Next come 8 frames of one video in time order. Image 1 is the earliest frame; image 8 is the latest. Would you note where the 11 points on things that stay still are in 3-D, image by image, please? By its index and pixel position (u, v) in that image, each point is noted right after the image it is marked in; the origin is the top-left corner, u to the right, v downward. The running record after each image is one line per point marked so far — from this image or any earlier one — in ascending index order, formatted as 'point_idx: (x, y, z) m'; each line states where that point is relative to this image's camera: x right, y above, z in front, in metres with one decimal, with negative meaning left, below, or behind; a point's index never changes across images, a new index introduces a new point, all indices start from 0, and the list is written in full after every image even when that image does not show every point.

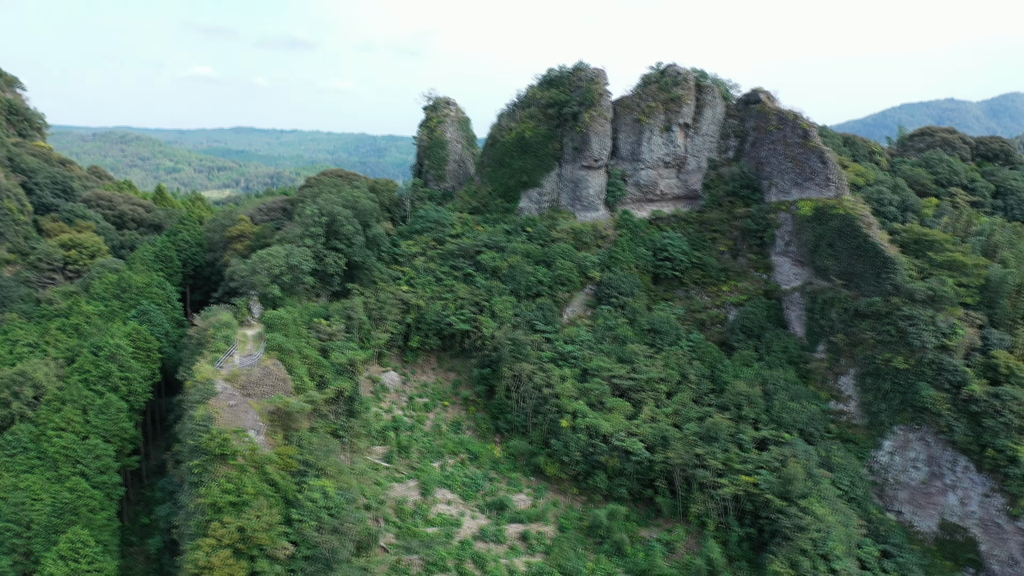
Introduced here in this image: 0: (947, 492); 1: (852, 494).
0: (+10.1, -4.6, +18.9) m
1: (+7.9, -4.7, +19.2) m
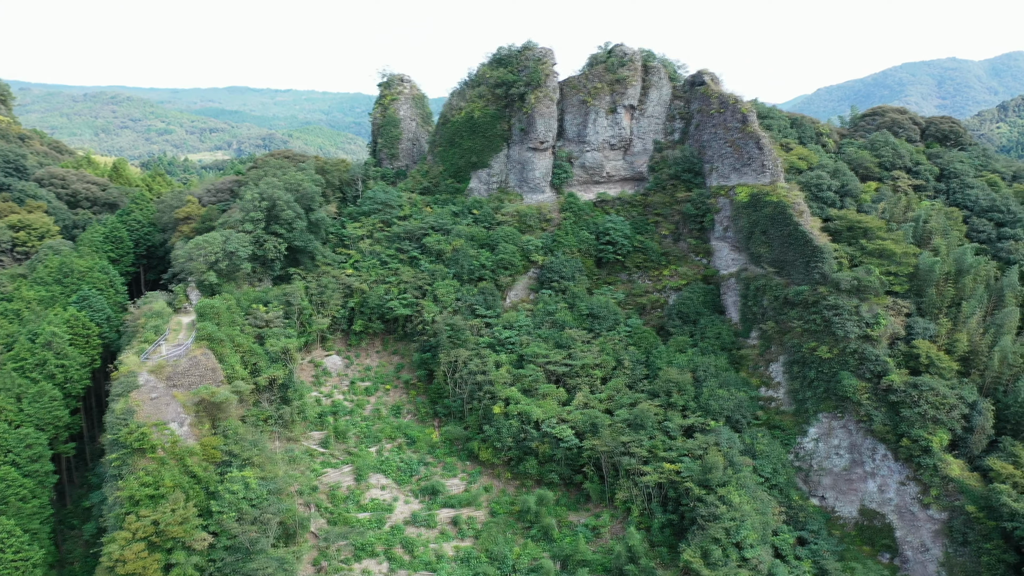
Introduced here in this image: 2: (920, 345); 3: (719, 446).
0: (+8.4, -4.4, +19.2) m
1: (+6.2, -4.5, +19.5) m
2: (+9.6, -1.3, +19.4) m
3: (+4.9, -3.7, +19.6) m
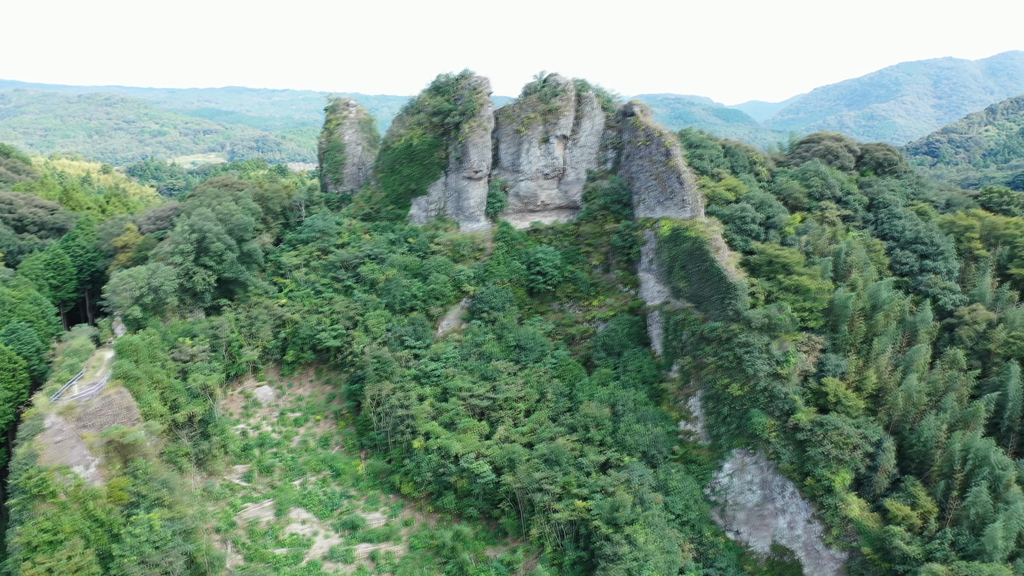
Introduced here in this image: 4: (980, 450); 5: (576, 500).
0: (+6.3, -5.3, +19.4) m
1: (+4.2, -5.4, +19.7) m
2: (+7.5, -2.2, +19.6) m
3: (+2.8, -4.7, +19.8) m
4: (+10.0, -3.5, +17.8) m
5: (+1.6, -5.0, +19.7) m
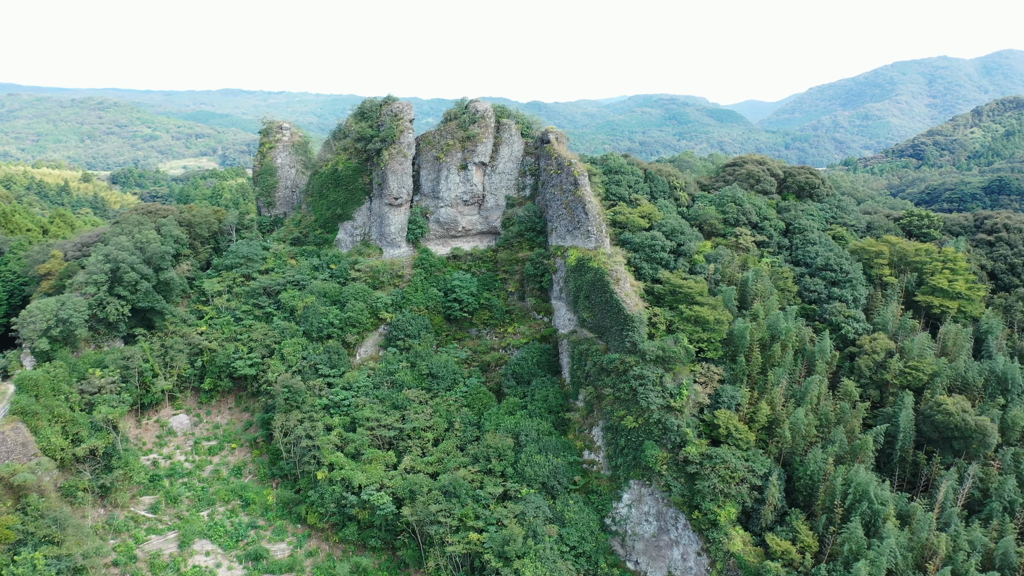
0: (+3.8, -6.1, +19.5) m
1: (+1.6, -6.2, +19.8) m
2: (+5.0, -3.0, +19.7) m
3: (+0.3, -5.5, +19.9) m
4: (+7.5, -4.2, +17.9) m
5: (-1.0, -5.8, +19.8) m
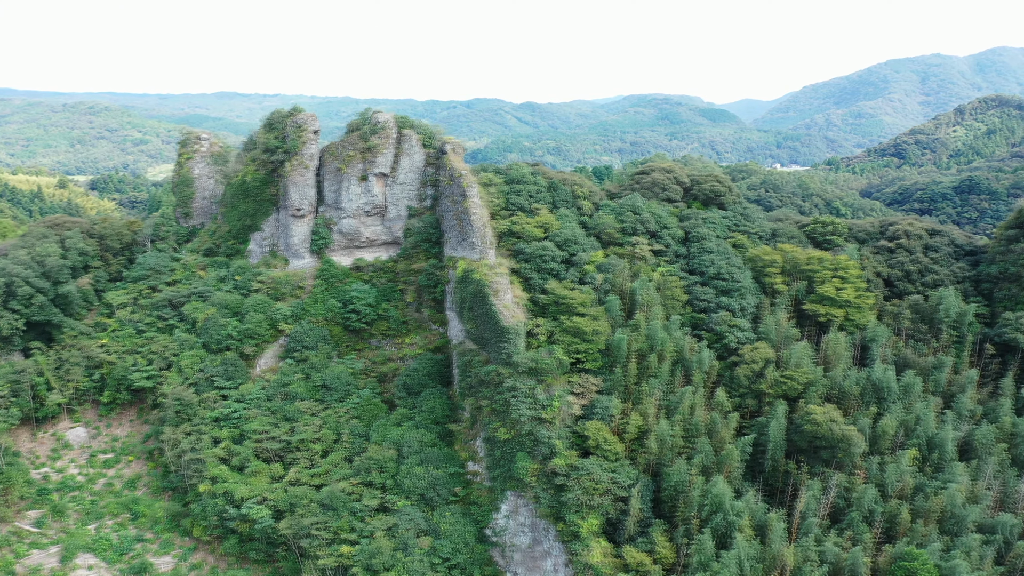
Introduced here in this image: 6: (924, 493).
0: (+0.7, -6.4, +19.6) m
1: (-1.4, -6.5, +19.9) m
2: (+1.9, -3.3, +19.8) m
3: (-2.8, -5.8, +20.0) m
4: (+4.4, -4.5, +18.0) m
5: (-4.0, -6.2, +19.9) m
6: (+9.4, -4.7, +18.9) m
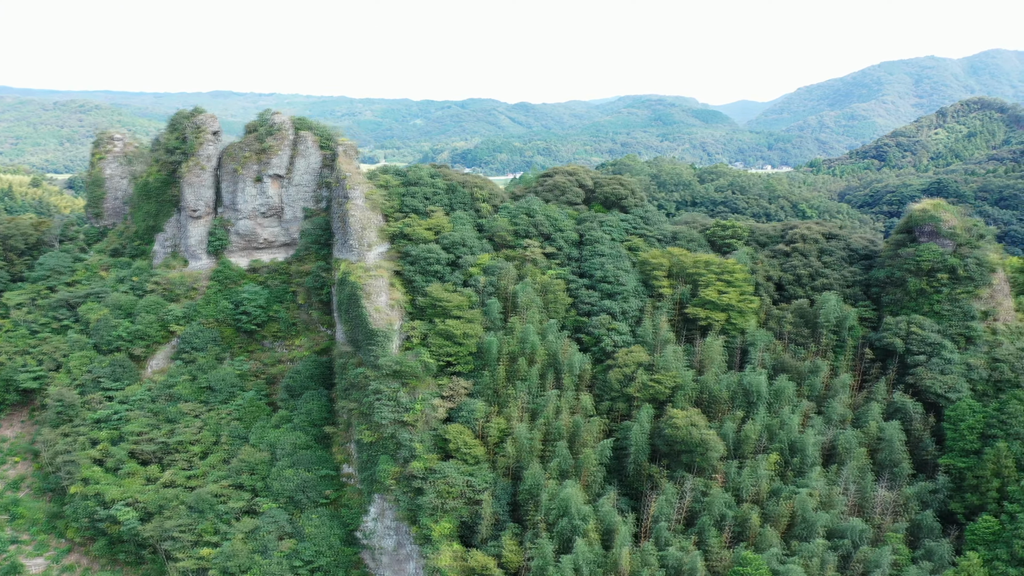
0: (-2.6, -6.4, +19.6) m
1: (-4.8, -6.6, +19.9) m
2: (-1.4, -3.4, +19.8) m
3: (-6.1, -5.8, +20.0) m
4: (+1.1, -4.6, +18.0) m
5: (-7.4, -6.2, +19.8) m
6: (+6.0, -4.8, +18.9) m
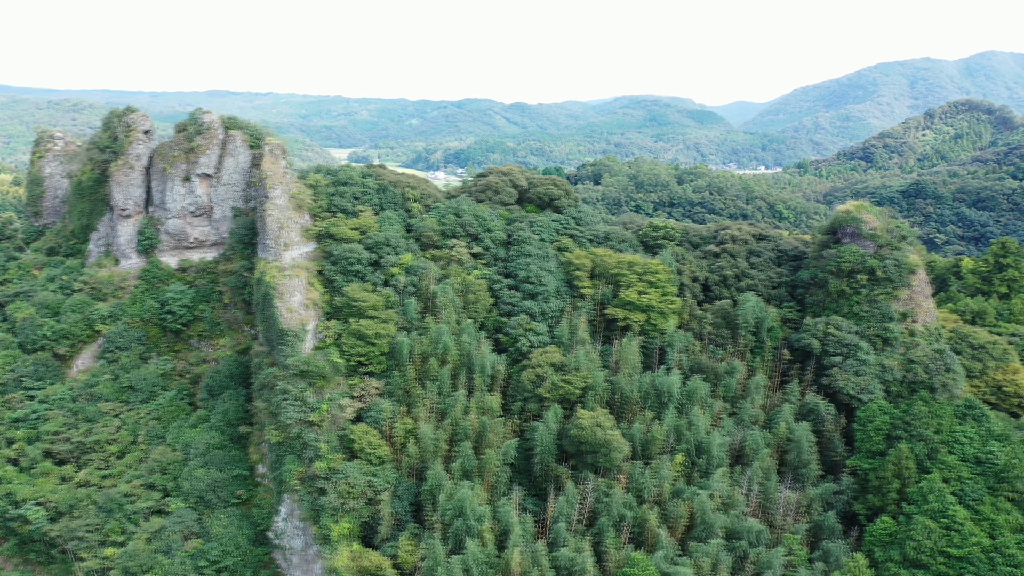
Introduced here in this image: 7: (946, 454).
0: (-4.9, -6.4, +19.6) m
1: (-7.0, -6.6, +19.8) m
2: (-3.7, -3.4, +19.8) m
3: (-8.4, -5.8, +19.9) m
4: (-1.1, -4.6, +18.0) m
5: (-9.6, -6.2, +19.8) m
6: (+3.8, -4.8, +18.9) m
7: (+9.9, -3.8, +19.0) m
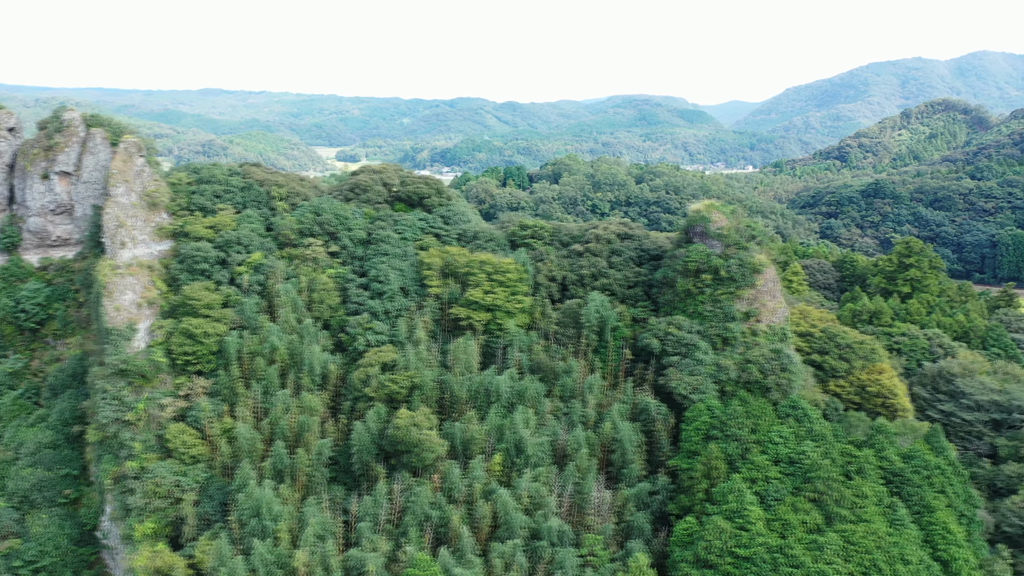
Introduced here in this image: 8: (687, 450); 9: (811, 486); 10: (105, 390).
0: (-9.2, -6.4, +19.5) m
1: (-11.4, -6.5, +19.7) m
2: (-8.0, -3.4, +19.7) m
3: (-12.7, -5.8, +19.8) m
4: (-5.5, -4.6, +17.9) m
5: (-14.0, -6.1, +19.7) m
6: (-0.6, -4.8, +18.8) m
7: (+5.6, -3.8, +19.0) m
8: (+4.2, -3.9, +19.9) m
9: (+6.5, -4.3, +18.0) m
10: (-9.8, -2.5, +20.1) m
